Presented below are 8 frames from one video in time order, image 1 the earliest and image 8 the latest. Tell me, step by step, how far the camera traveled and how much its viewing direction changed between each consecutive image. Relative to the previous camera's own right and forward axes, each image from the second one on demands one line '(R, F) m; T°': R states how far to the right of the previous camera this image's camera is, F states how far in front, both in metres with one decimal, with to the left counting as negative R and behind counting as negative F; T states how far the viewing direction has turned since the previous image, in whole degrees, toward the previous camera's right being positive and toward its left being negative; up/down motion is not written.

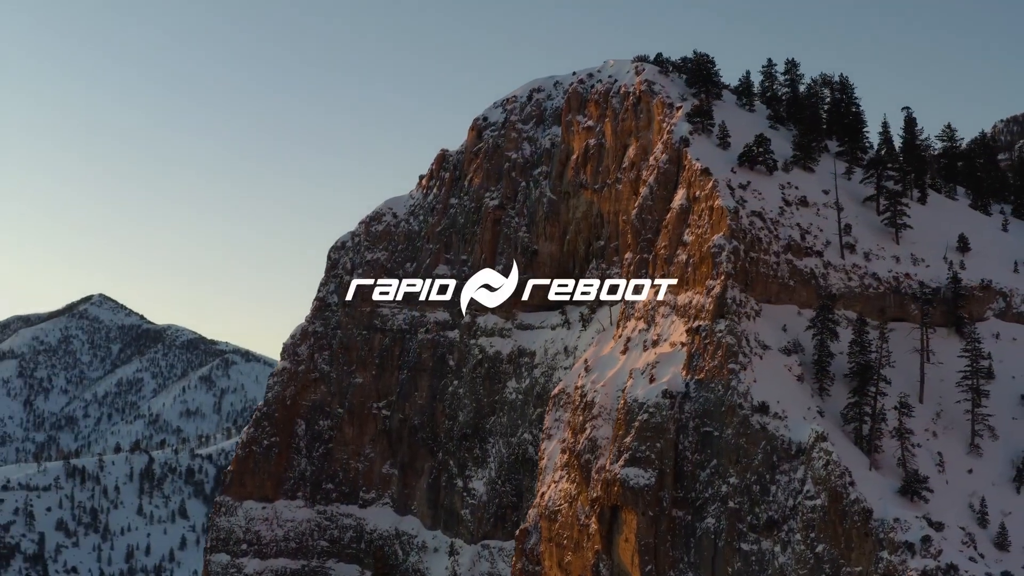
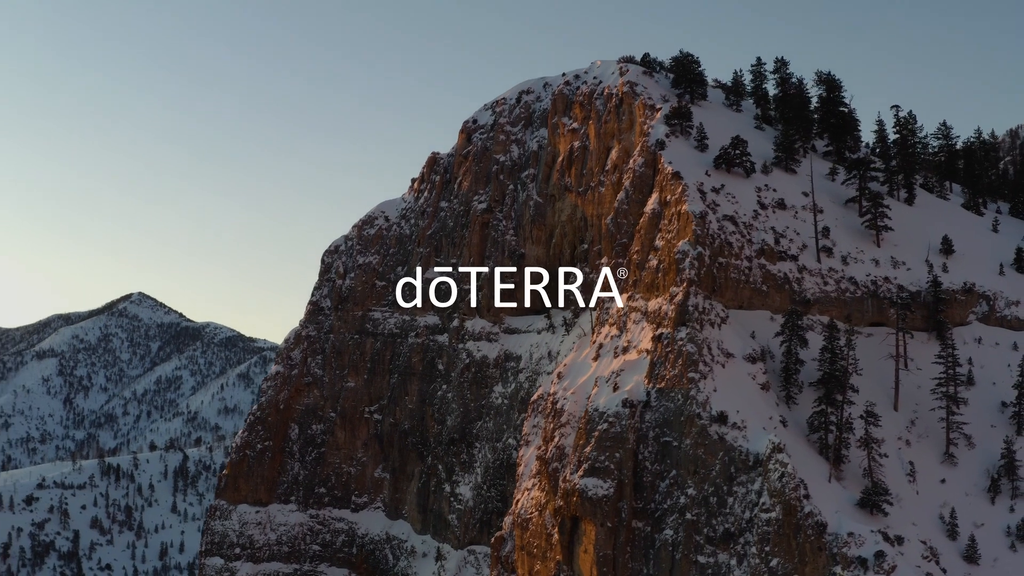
(+4.1, +0.7) m; -2°
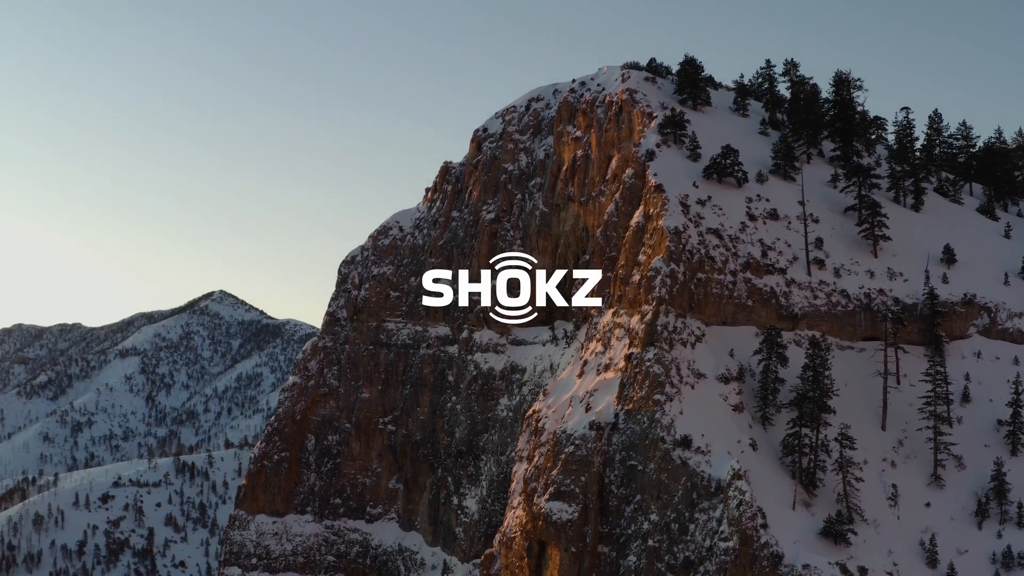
(+5.6, +0.9) m; -4°
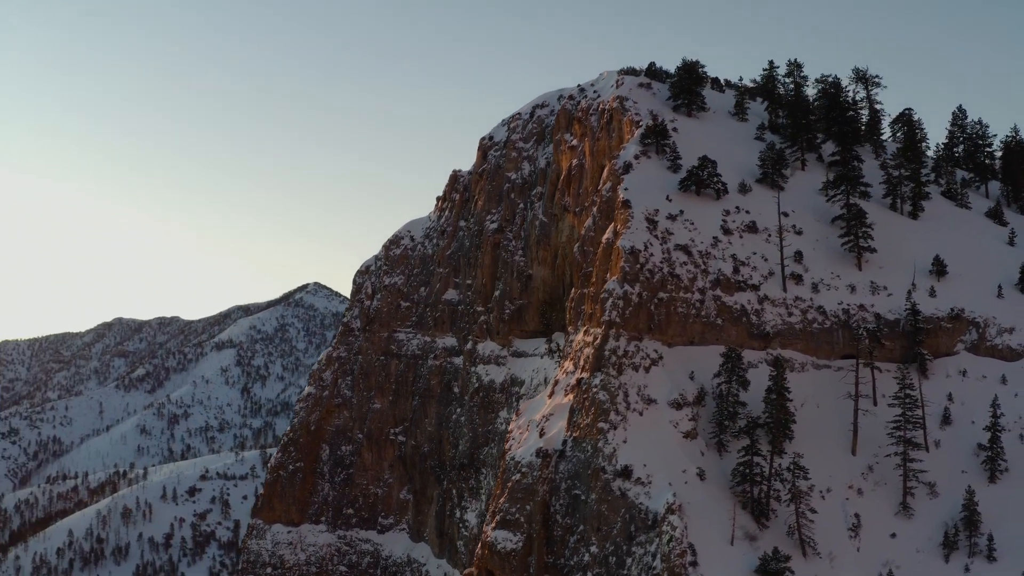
(+7.3, +1.2) m; -5°
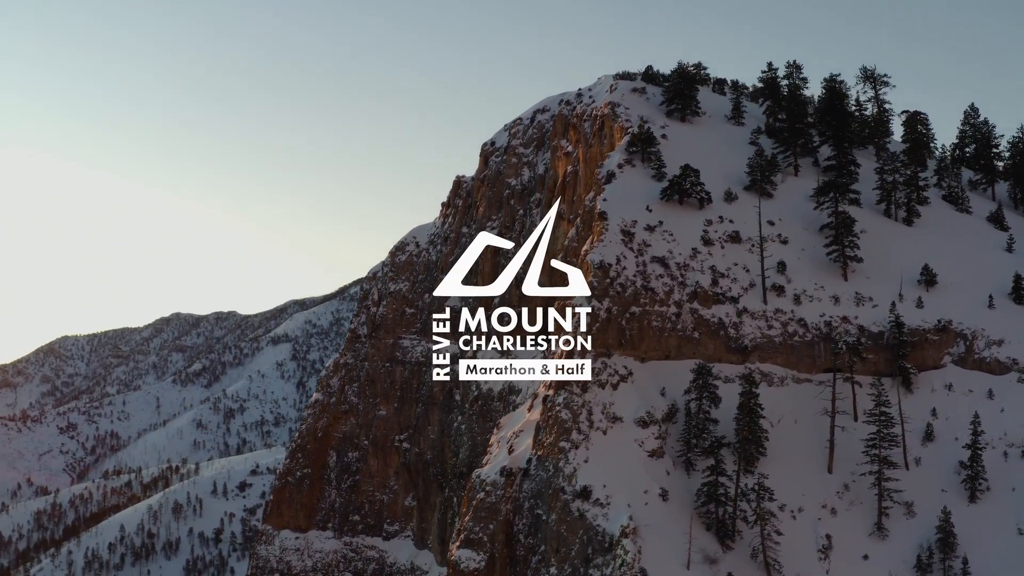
(+4.4, +0.7) m; -3°
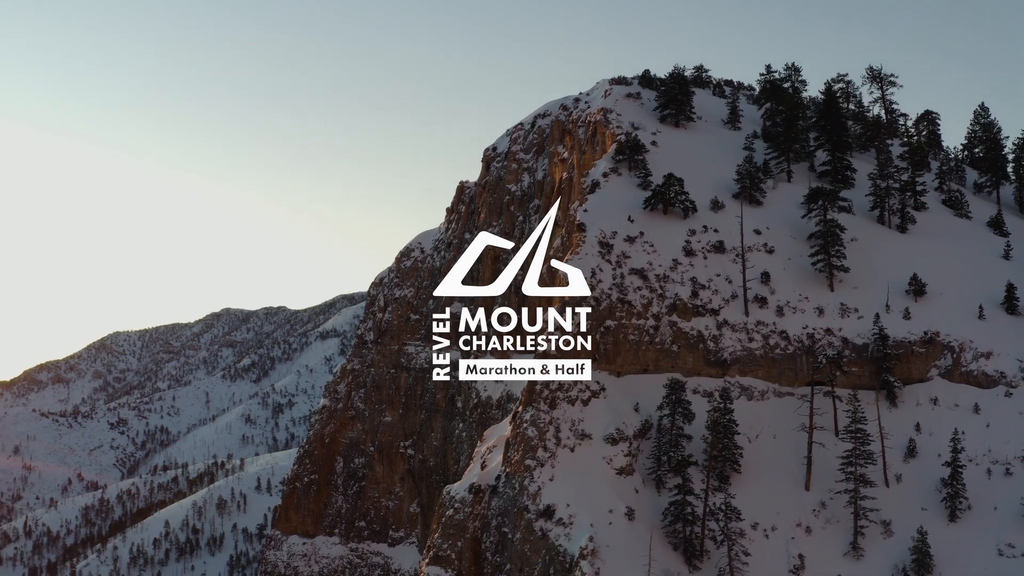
(+3.9, +0.5) m; -2°
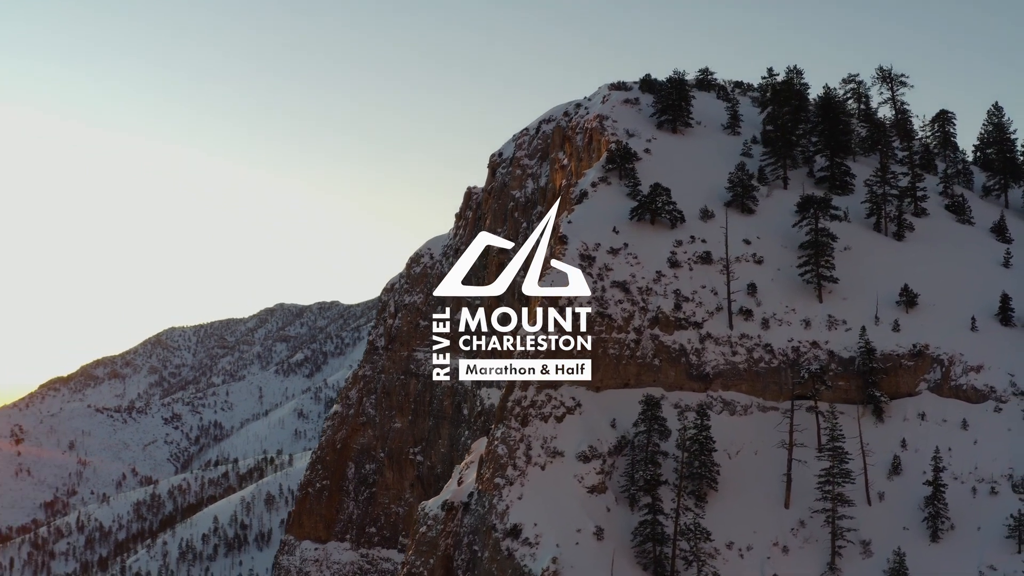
(+3.8, +0.4) m; -3°
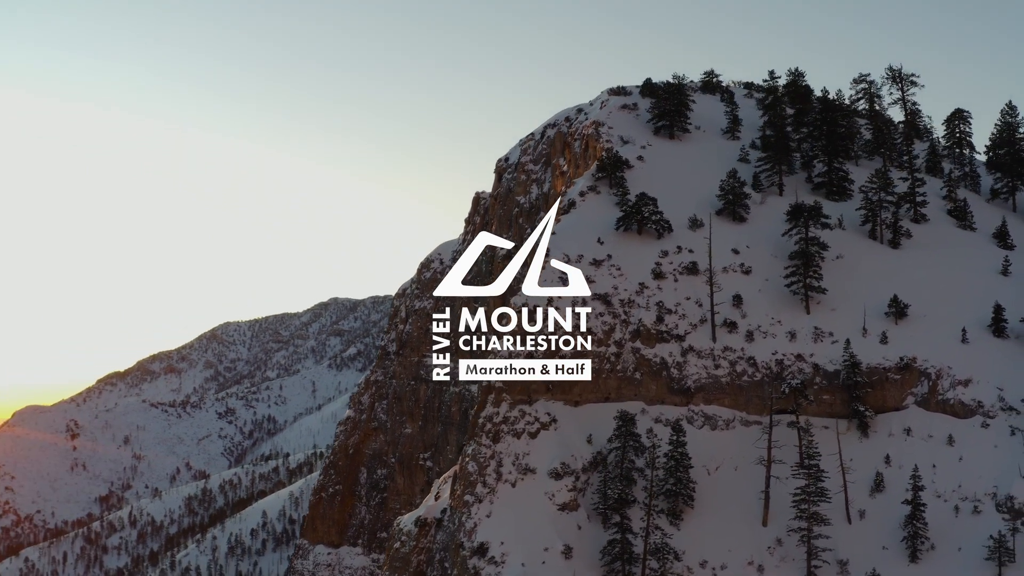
(+3.9, +0.4) m; -3°
